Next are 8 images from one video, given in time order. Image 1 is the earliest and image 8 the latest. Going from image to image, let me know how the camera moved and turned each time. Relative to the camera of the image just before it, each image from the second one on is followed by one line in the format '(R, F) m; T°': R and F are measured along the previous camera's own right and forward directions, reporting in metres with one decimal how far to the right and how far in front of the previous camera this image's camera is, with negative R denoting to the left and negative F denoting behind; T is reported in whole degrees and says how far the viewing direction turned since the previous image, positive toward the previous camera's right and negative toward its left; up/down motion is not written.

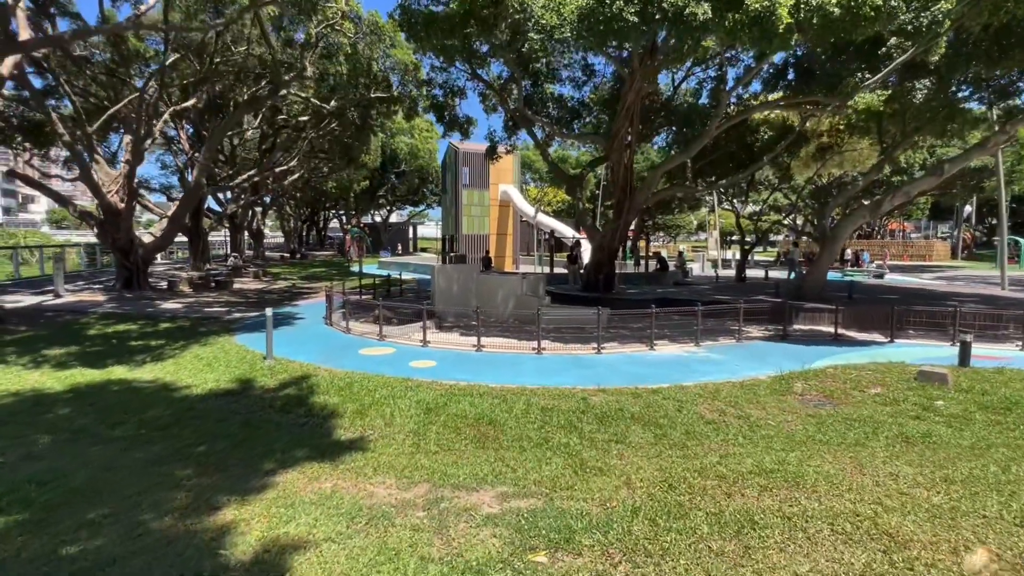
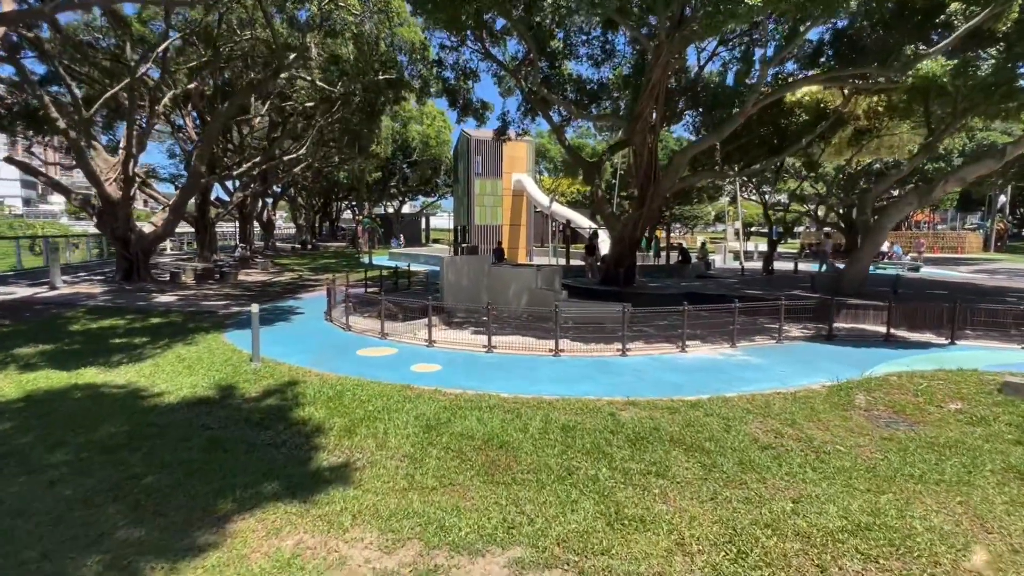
(0.0, +1.2) m; -1°
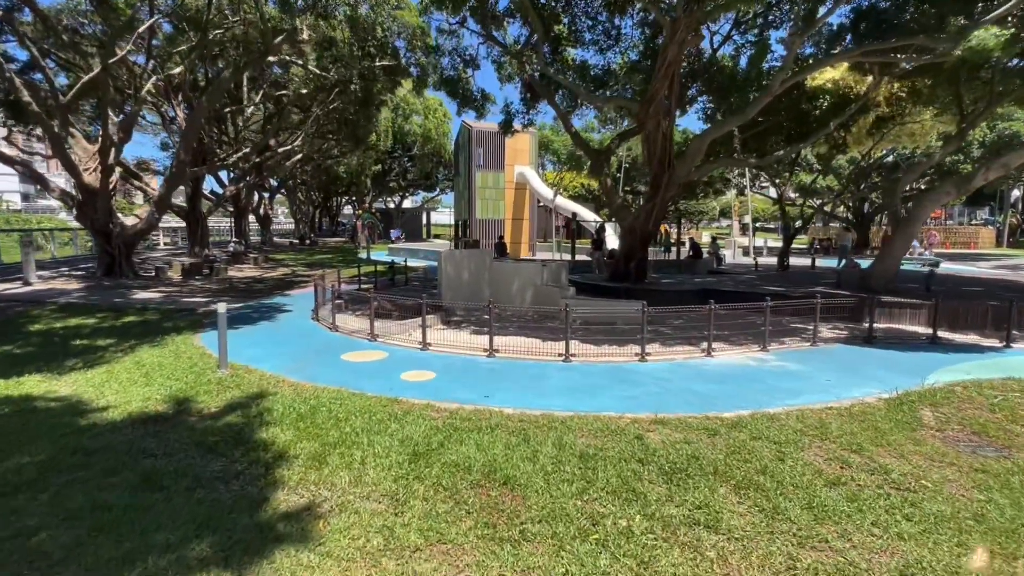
(0.0, +1.1) m; 0°
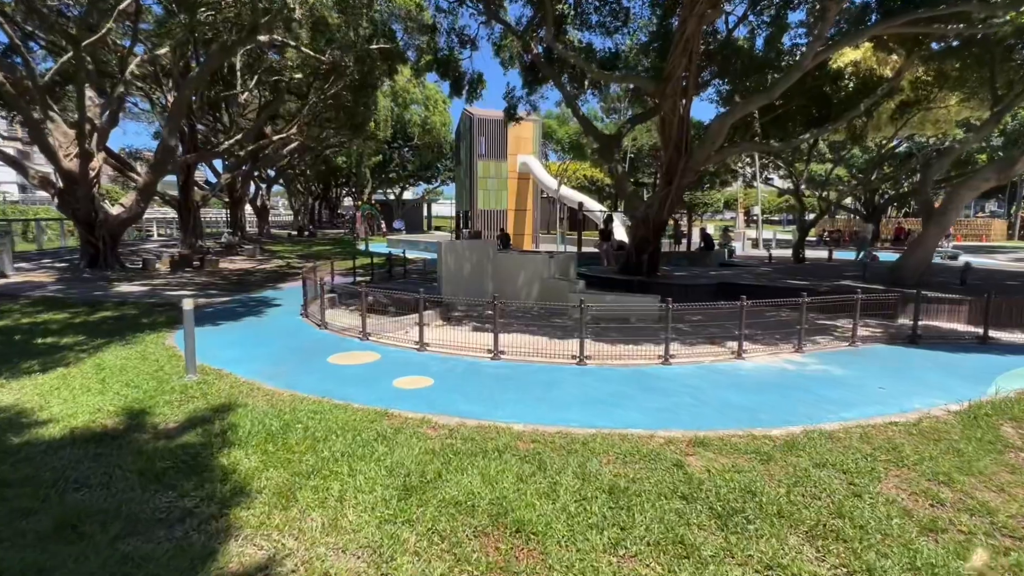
(-0.1, +1.0) m; 0°
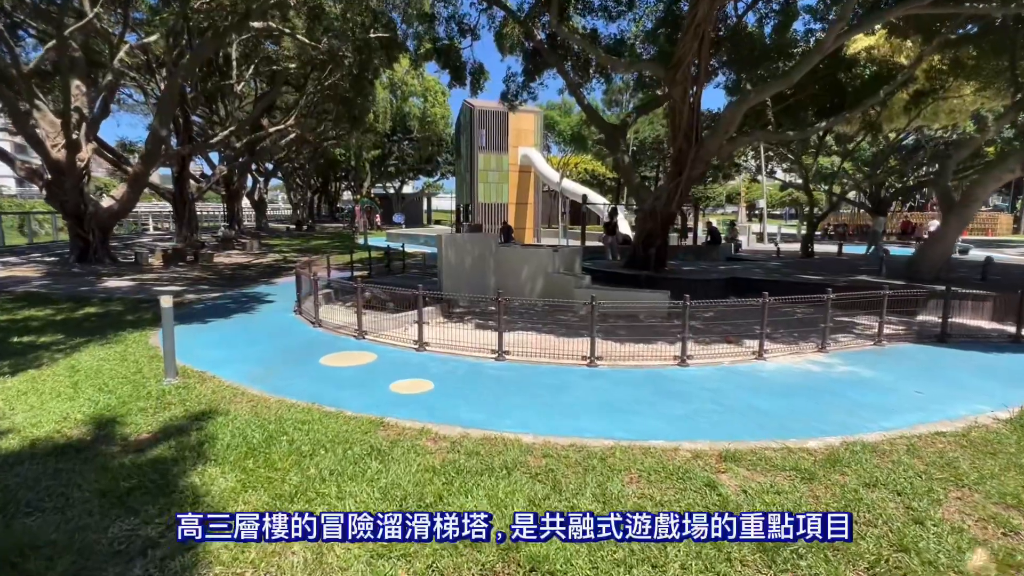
(-0.1, +0.5) m; 0°
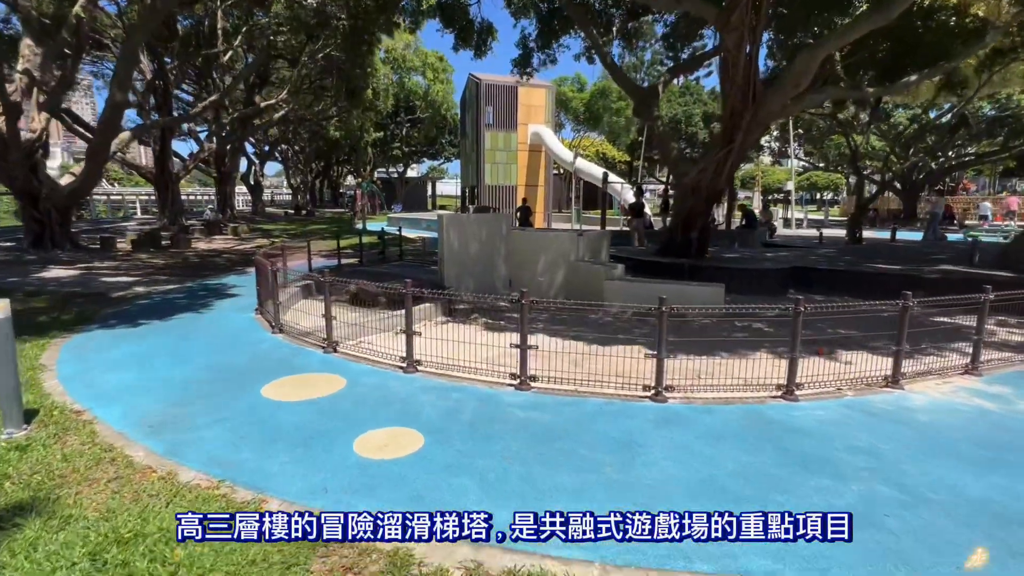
(-0.2, +2.3) m; -1°
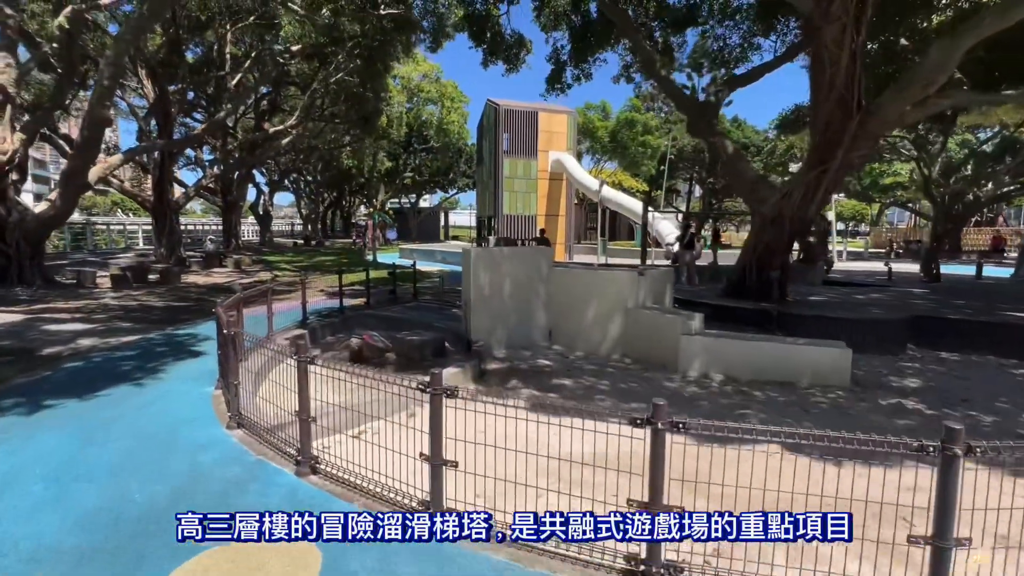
(-0.6, +2.4) m; -1°
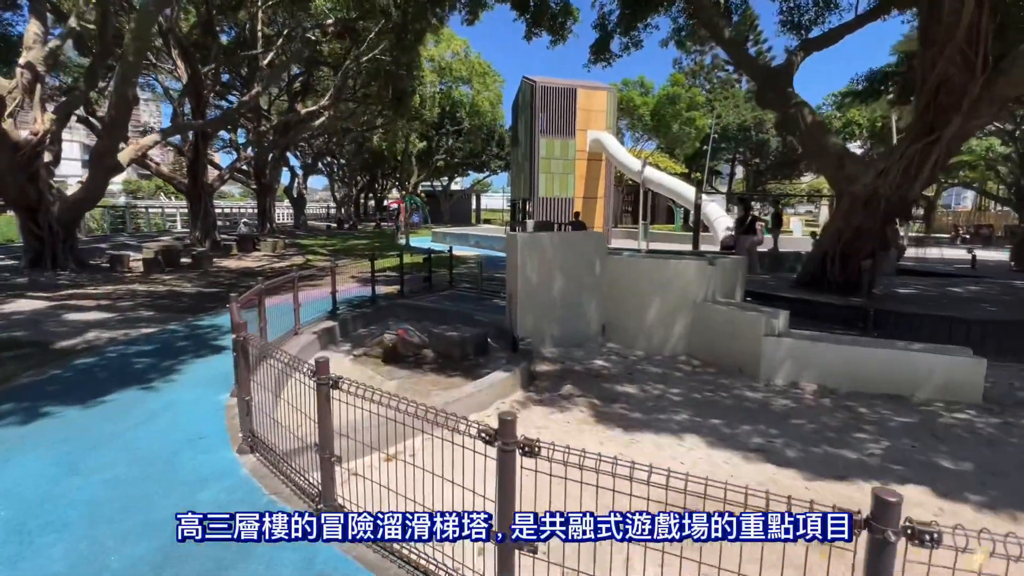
(-0.3, +1.0) m; -3°
